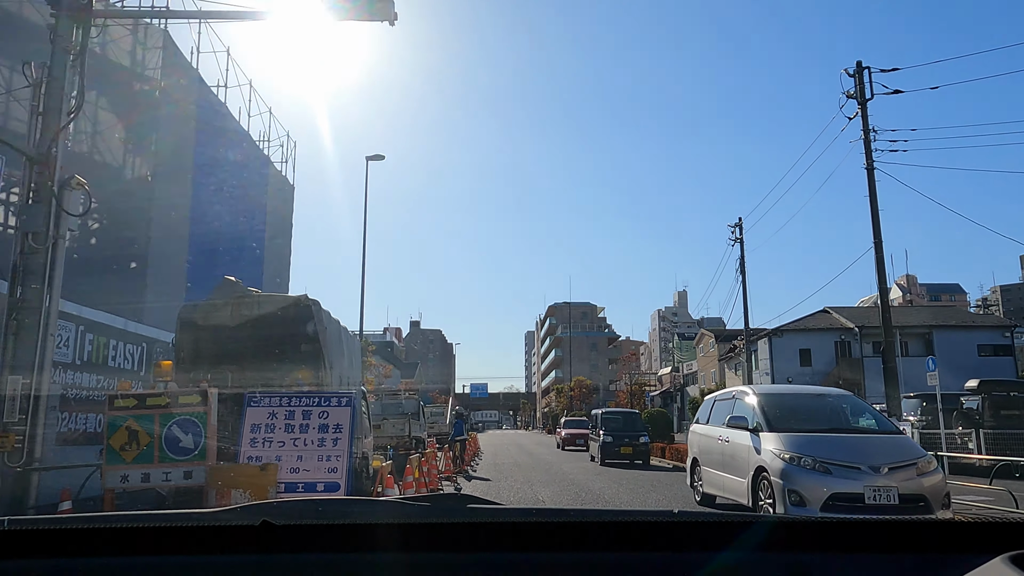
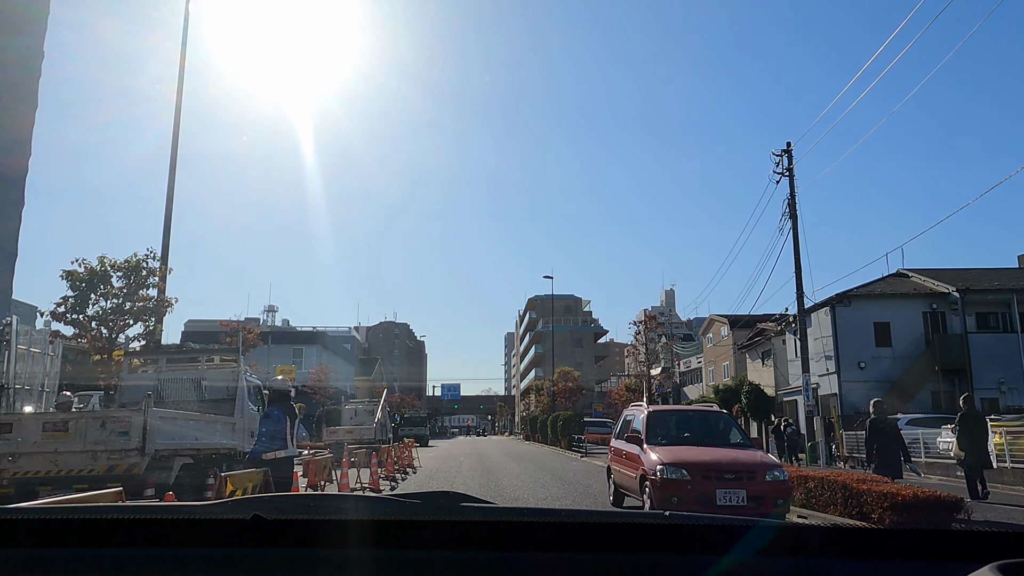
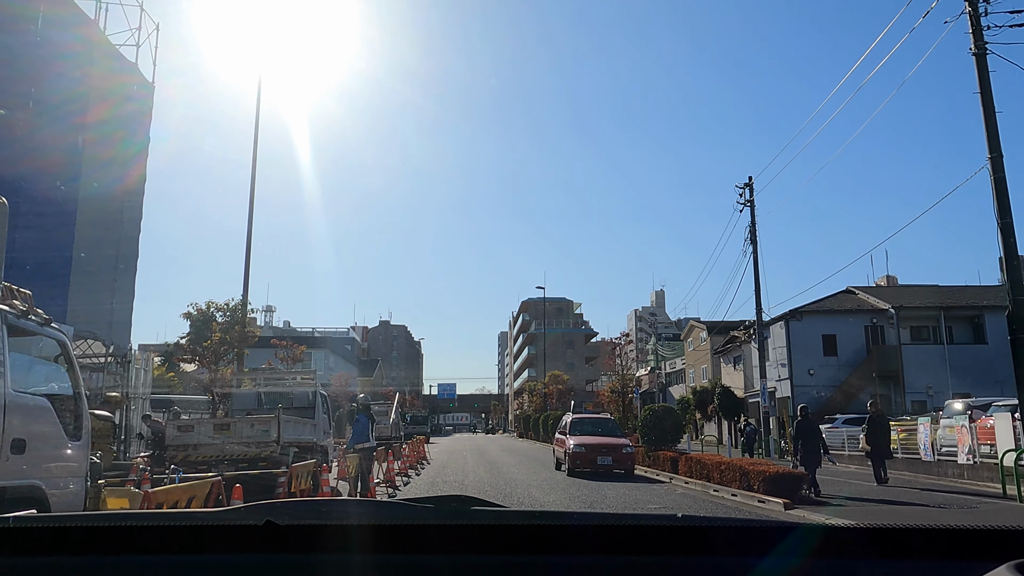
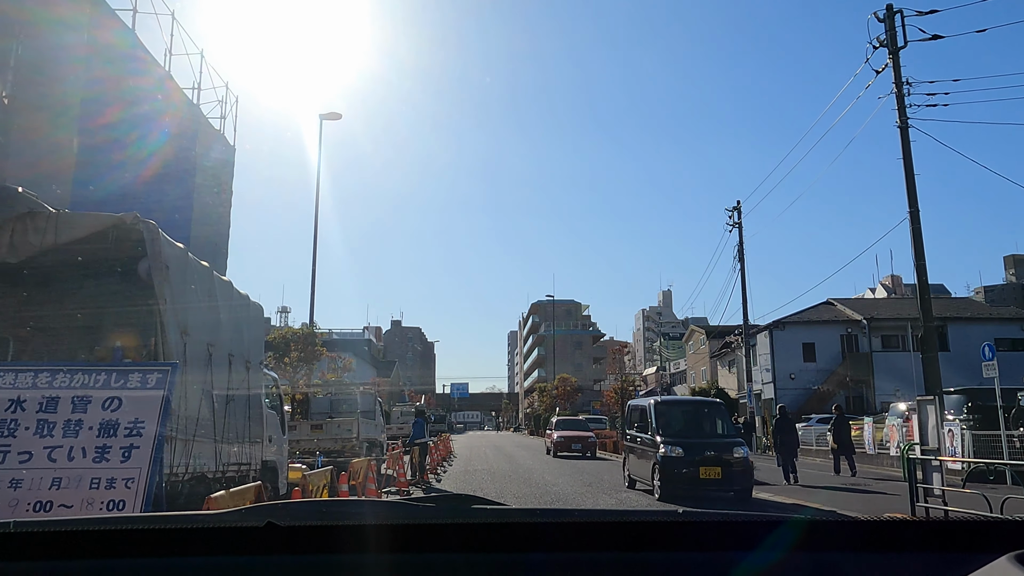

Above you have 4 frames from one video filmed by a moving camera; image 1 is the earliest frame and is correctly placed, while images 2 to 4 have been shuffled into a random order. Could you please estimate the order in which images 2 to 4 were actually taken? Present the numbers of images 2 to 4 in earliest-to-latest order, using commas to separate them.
4, 3, 2
